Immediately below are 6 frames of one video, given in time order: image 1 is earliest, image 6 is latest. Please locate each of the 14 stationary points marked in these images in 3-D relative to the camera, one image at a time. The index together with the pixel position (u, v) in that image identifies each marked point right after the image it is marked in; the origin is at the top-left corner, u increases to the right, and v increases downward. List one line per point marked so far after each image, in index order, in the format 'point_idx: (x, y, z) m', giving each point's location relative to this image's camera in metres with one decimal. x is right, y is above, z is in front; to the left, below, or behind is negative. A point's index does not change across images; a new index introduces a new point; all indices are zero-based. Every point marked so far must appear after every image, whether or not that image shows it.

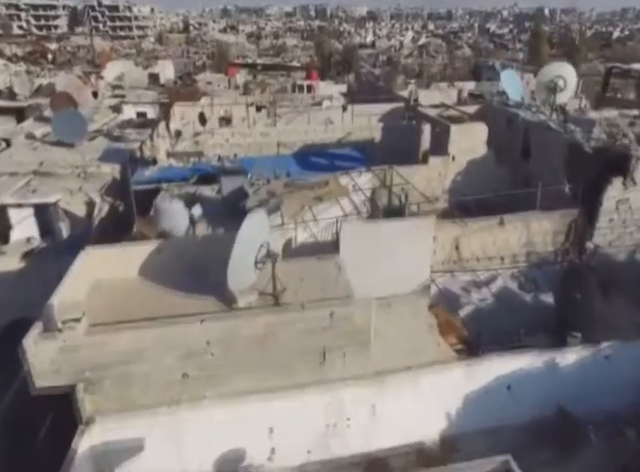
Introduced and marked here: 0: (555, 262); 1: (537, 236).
0: (+3.2, -0.3, +7.1) m
1: (+2.9, 0.0, +7.0) m
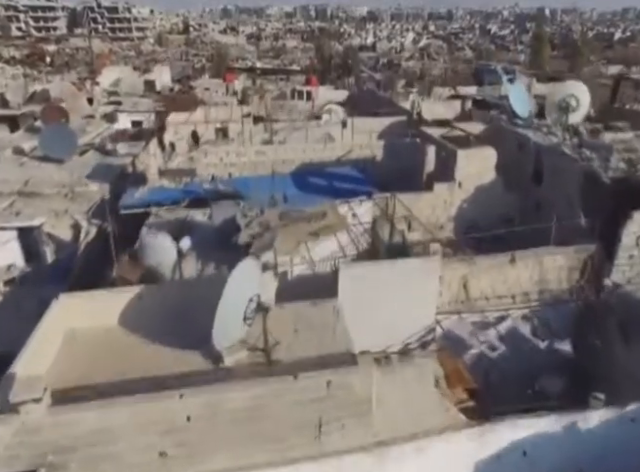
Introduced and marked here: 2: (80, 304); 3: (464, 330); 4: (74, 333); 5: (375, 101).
0: (+3.2, -0.8, +6.6) m
1: (+2.9, -0.5, +6.5) m
2: (-2.4, -0.7, +5.2) m
3: (+1.8, -1.1, +6.3) m
4: (-2.5, -1.0, +5.3) m
5: (+1.8, +4.4, +16.9) m
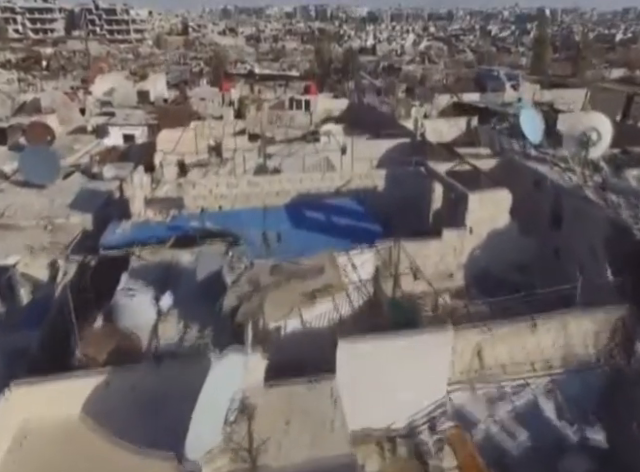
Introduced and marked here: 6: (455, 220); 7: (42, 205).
0: (+3.2, -1.5, +5.9) m
1: (+2.9, -1.2, +5.8) m
2: (-2.5, -1.4, +4.5) m
3: (+1.7, -1.8, +5.6) m
4: (-2.5, -1.7, +4.5) m
5: (+1.7, +3.7, +16.1) m
6: (+1.9, +0.2, +7.3) m
7: (-5.9, +0.7, +10.9) m
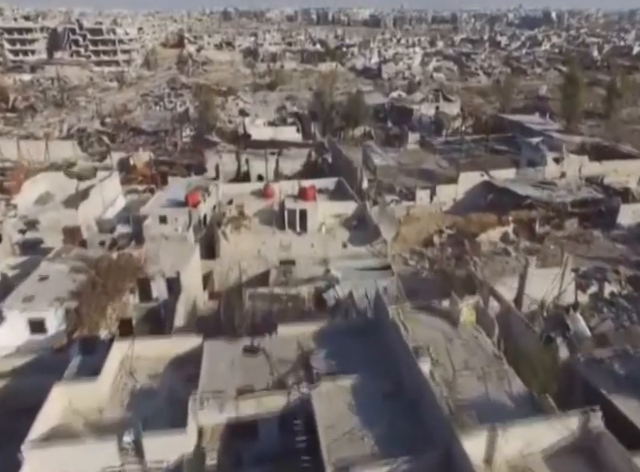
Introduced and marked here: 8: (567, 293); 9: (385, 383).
0: (+3.1, -7.7, -0.7) m
1: (+2.8, -7.3, -0.8) m
2: (-2.6, -7.6, -2.1) m
3: (+1.6, -8.0, -1.0) m
4: (-2.6, -7.9, -2.0) m
5: (+1.7, -2.4, +9.5) m
6: (+1.8, -5.9, +0.8) m
7: (-5.9, -5.5, +4.4) m
8: (+9.1, -2.1, +19.2) m
9: (+1.2, -2.7, +9.7) m
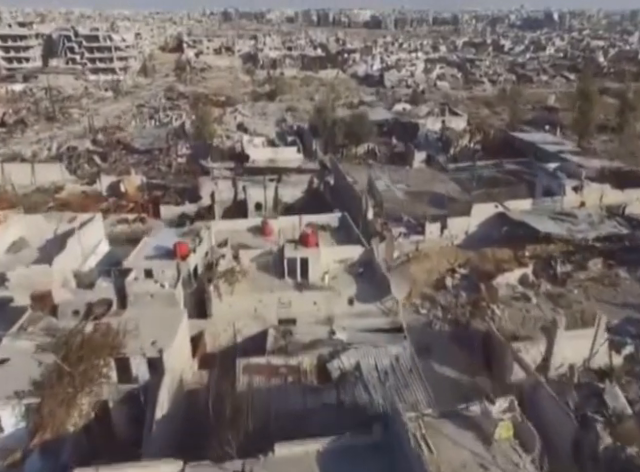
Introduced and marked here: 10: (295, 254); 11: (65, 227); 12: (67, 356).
0: (+3.2, -9.5, -2.7) m
1: (+2.9, -9.2, -2.8) m
2: (-2.5, -9.4, -4.1) m
3: (+1.7, -9.9, -3.0) m
4: (-2.5, -9.7, -4.0) m
5: (+1.8, -4.3, +7.5) m
6: (+1.9, -7.8, -1.2) m
7: (-5.8, -7.4, +2.4) m
8: (+9.2, -3.9, +17.2) m
9: (+1.3, -4.6, +7.7) m
10: (-0.9, -0.7, +18.6) m
11: (-9.8, +0.3, +19.9) m
12: (-6.1, -3.0, +12.5) m
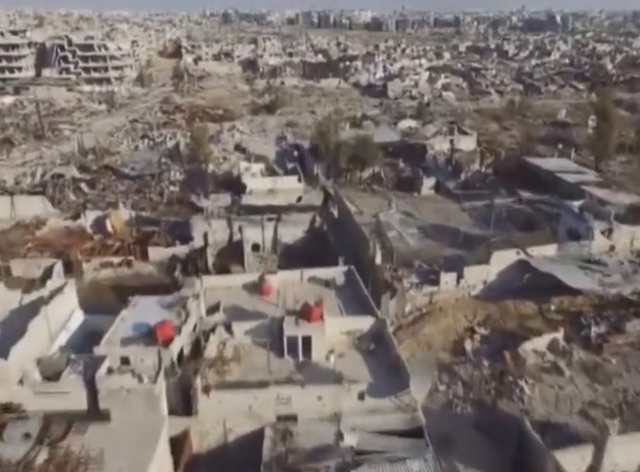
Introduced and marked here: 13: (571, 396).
0: (+3.3, -11.9, -5.3) m
1: (+3.0, -11.5, -5.4) m
2: (-2.3, -11.8, -6.6) m
3: (+1.9, -12.2, -5.5) m
4: (-2.4, -12.1, -6.6) m
5: (+1.9, -6.6, +5.0) m
6: (+2.0, -10.1, -3.8) m
7: (-5.7, -9.7, -0.2) m
8: (+9.4, -6.3, +14.6) m
9: (+1.5, -7.0, +5.1) m
10: (-0.8, -3.0, +16.1) m
11: (-9.6, -2.0, +17.3) m
12: (-6.0, -5.4, +9.9) m
13: (+8.7, -5.5, +18.0) m
